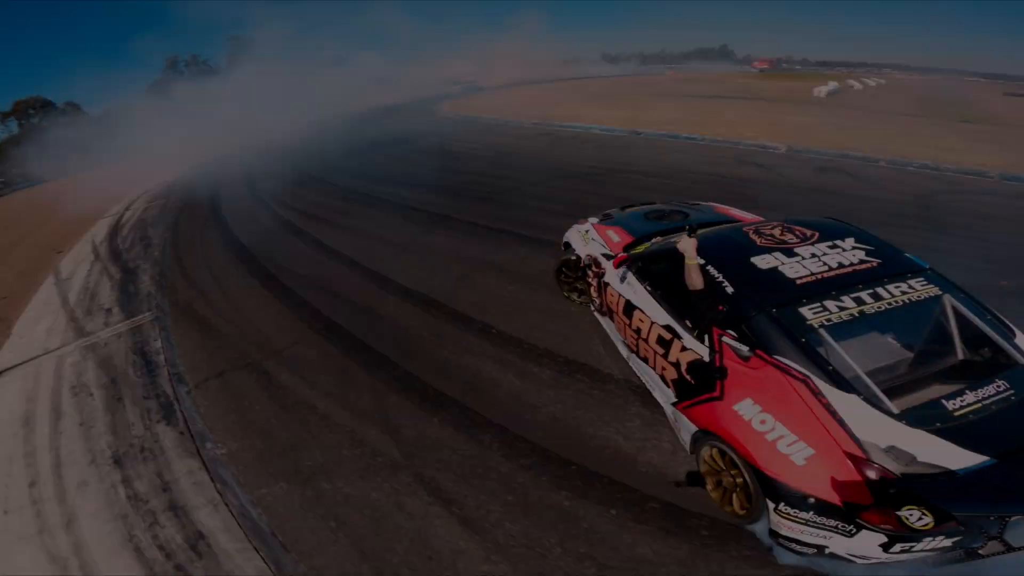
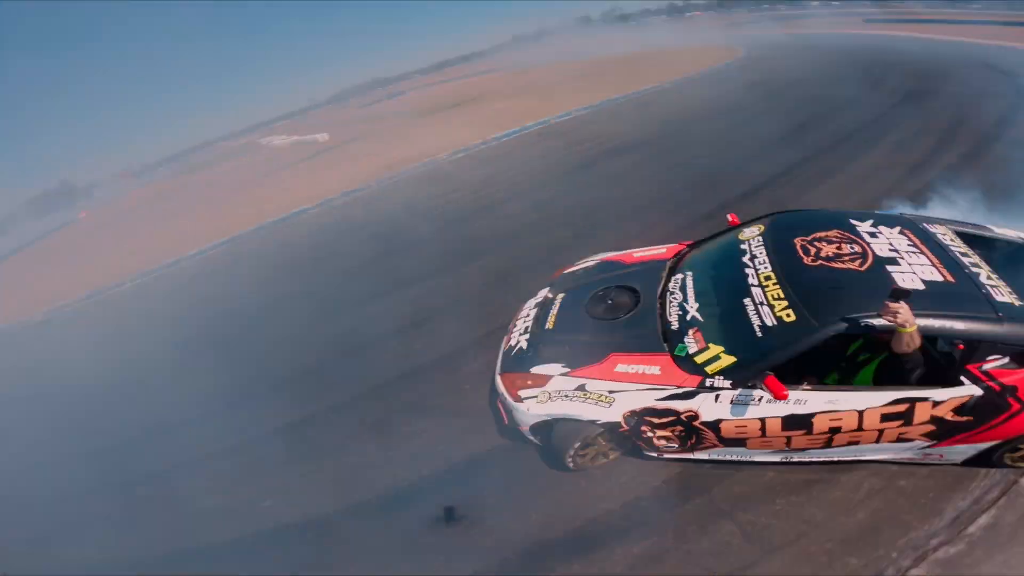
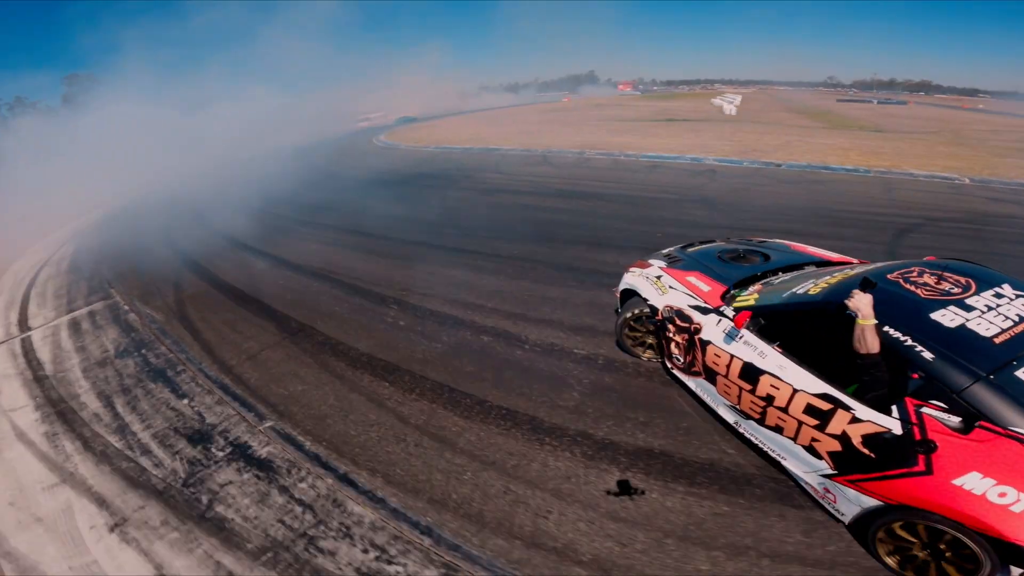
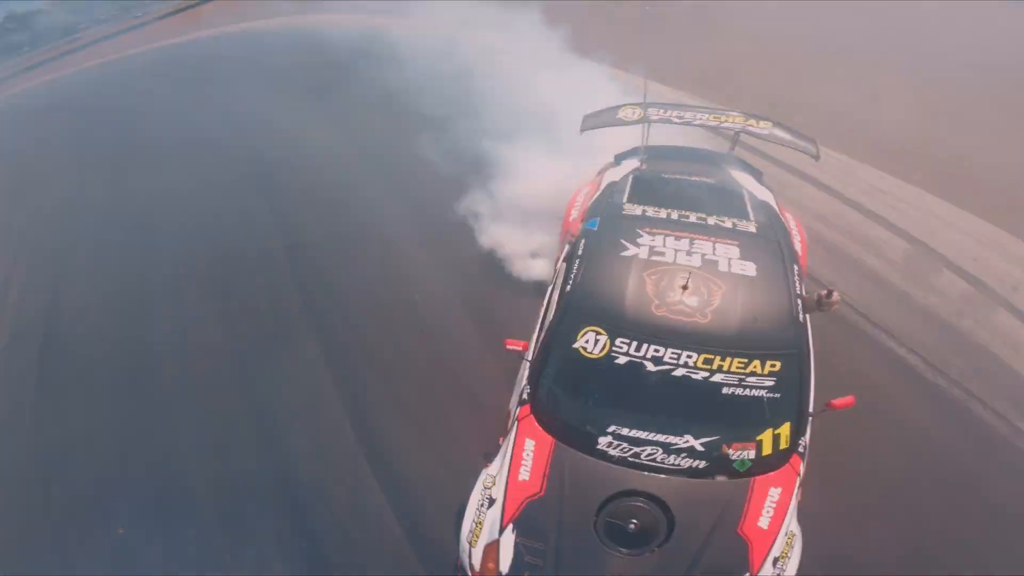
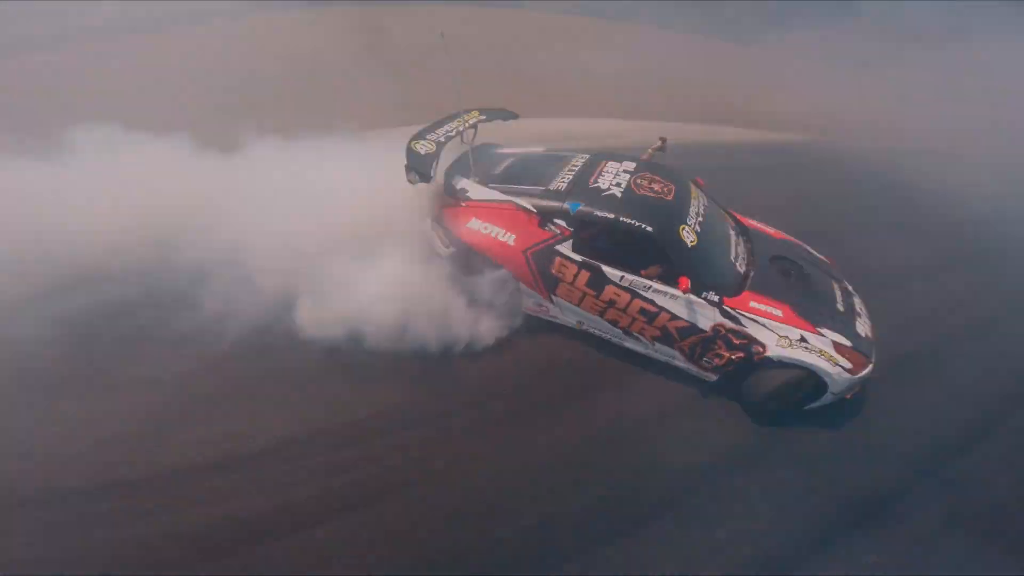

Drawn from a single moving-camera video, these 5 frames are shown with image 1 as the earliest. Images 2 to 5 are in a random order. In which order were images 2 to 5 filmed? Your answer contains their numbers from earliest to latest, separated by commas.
3, 2, 4, 5
